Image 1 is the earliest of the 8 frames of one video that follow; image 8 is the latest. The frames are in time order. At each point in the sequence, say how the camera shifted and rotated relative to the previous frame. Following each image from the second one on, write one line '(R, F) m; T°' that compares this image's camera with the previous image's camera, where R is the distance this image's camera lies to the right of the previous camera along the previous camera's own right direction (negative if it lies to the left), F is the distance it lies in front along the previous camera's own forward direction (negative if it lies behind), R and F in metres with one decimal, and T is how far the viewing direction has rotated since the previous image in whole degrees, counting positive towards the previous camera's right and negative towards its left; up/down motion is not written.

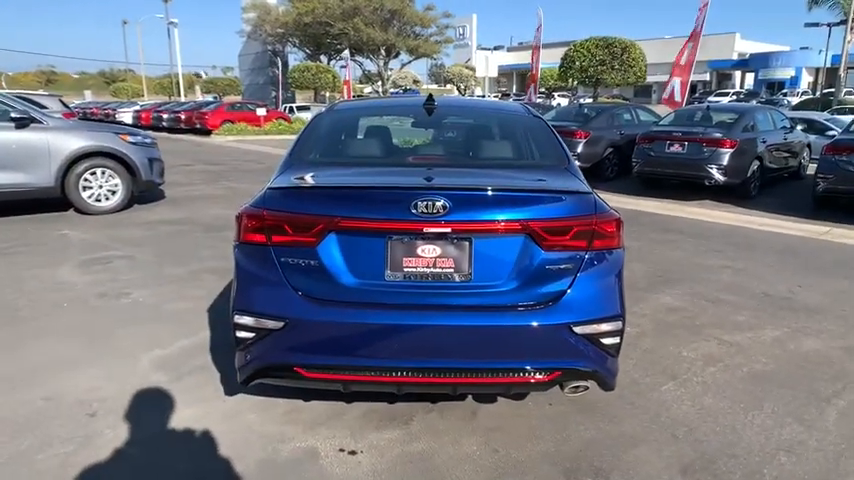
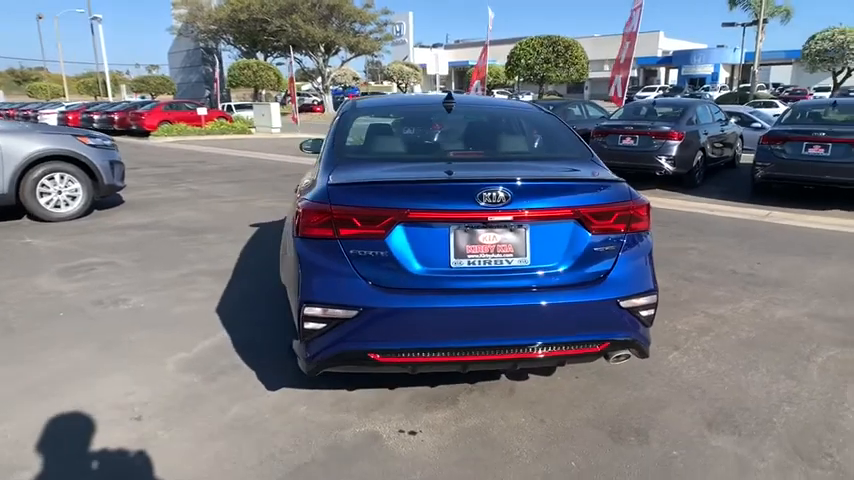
(-0.6, -0.2) m; +6°
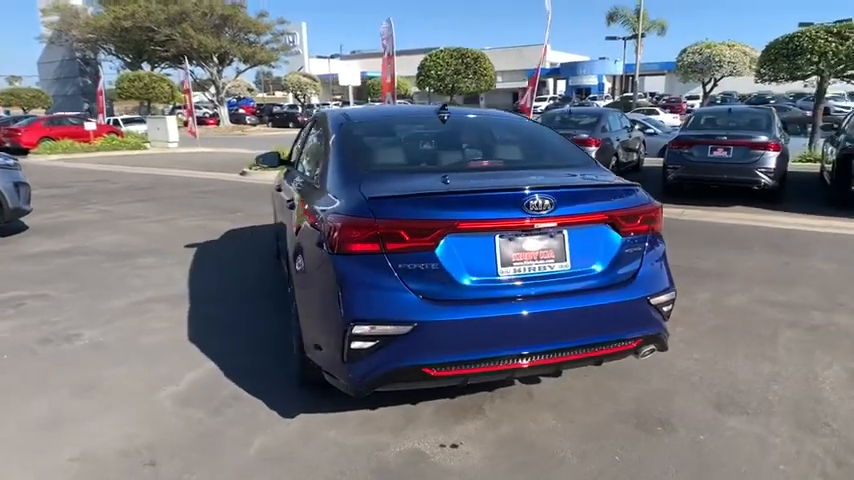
(-0.7, +0.1) m; +10°
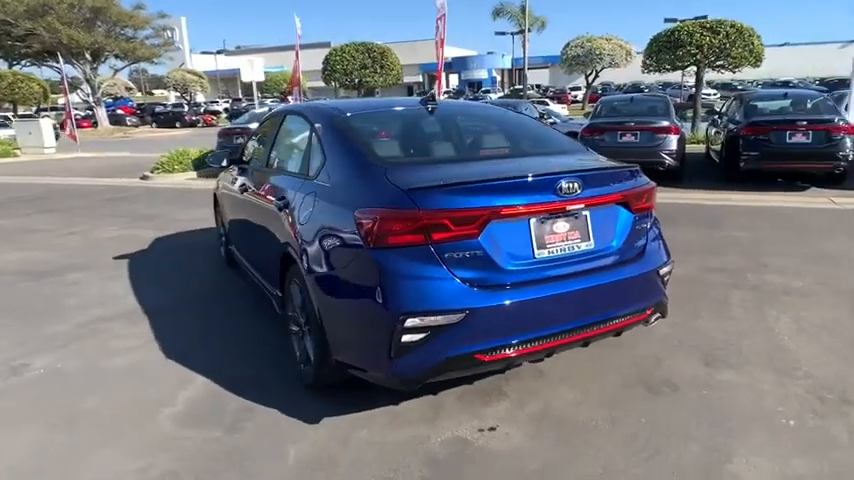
(-0.7, 0.0) m; +10°
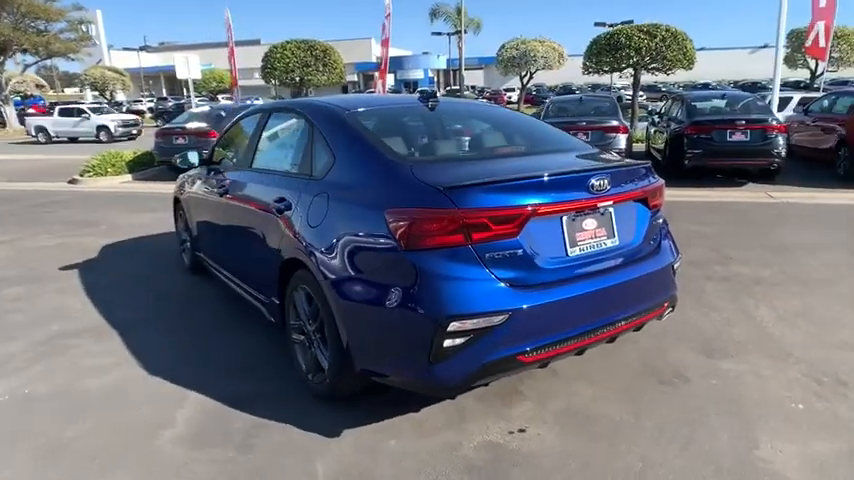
(-0.5, +0.1) m; +7°
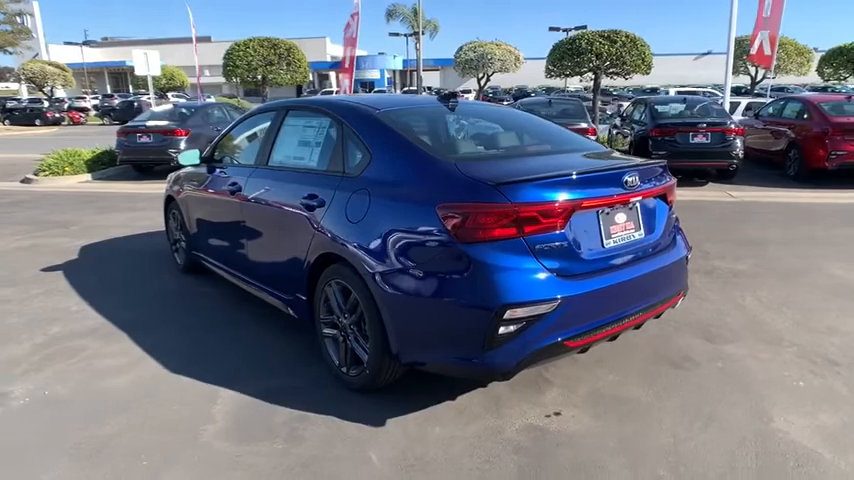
(-0.5, -0.1) m; +5°
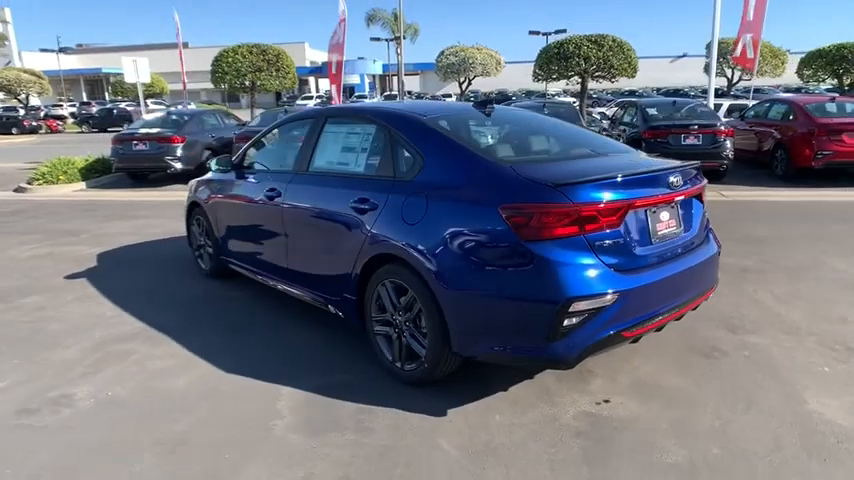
(-0.5, -0.2) m; +2°
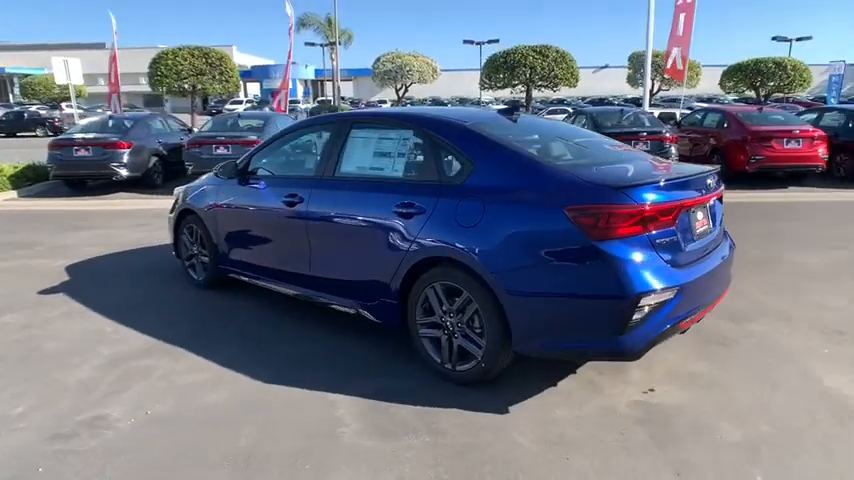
(-0.8, 0.0) m; +7°
